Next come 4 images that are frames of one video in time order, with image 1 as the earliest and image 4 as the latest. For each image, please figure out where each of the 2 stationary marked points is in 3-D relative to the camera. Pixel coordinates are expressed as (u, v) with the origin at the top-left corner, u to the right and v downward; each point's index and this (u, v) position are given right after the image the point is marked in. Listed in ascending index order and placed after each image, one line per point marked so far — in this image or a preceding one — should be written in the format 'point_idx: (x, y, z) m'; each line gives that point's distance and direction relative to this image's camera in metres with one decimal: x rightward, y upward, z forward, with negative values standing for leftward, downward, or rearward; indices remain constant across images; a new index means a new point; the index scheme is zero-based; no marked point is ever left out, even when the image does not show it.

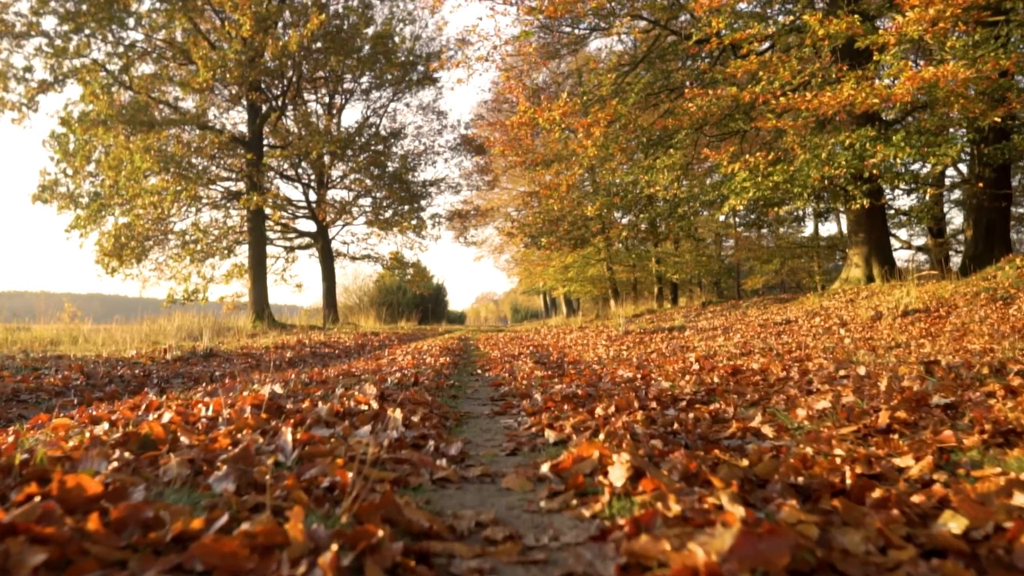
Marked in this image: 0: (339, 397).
0: (-0.9, -0.5, +3.5) m
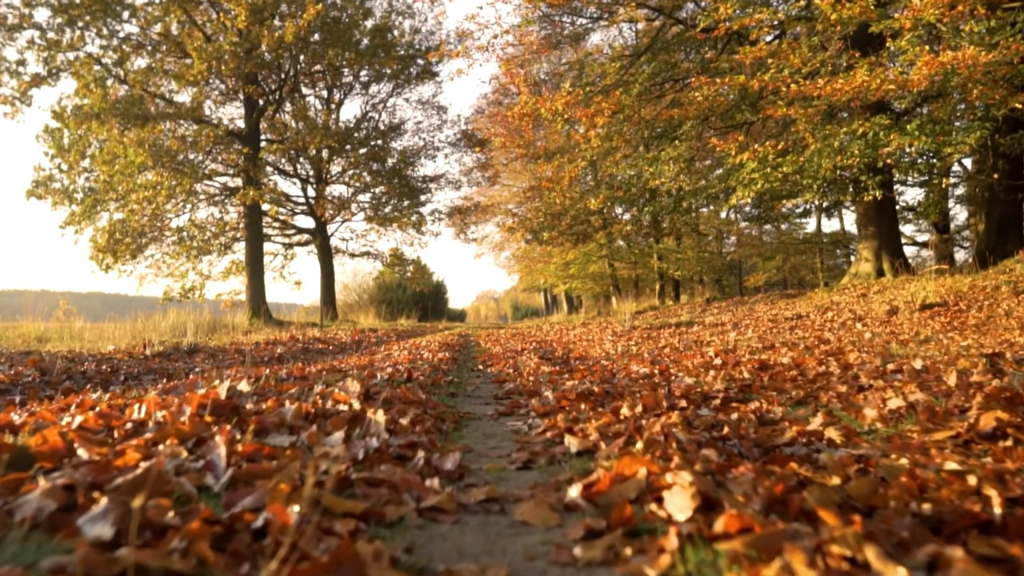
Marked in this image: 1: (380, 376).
0: (-0.8, -0.5, +2.9) m
1: (-0.7, -0.5, +3.9) m
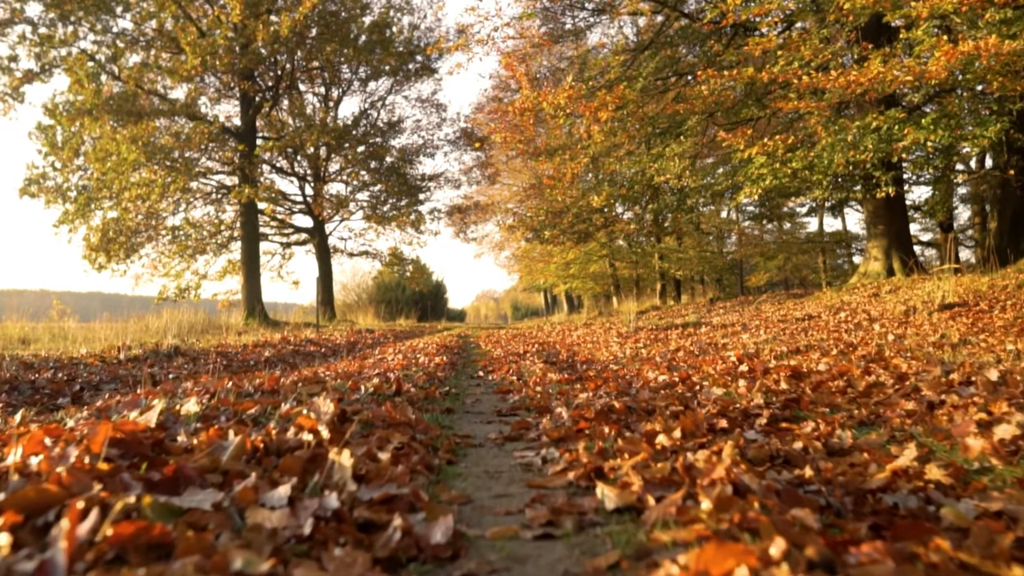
0: (-0.8, -0.4, +2.4) m
1: (-0.7, -0.5, +3.4) m
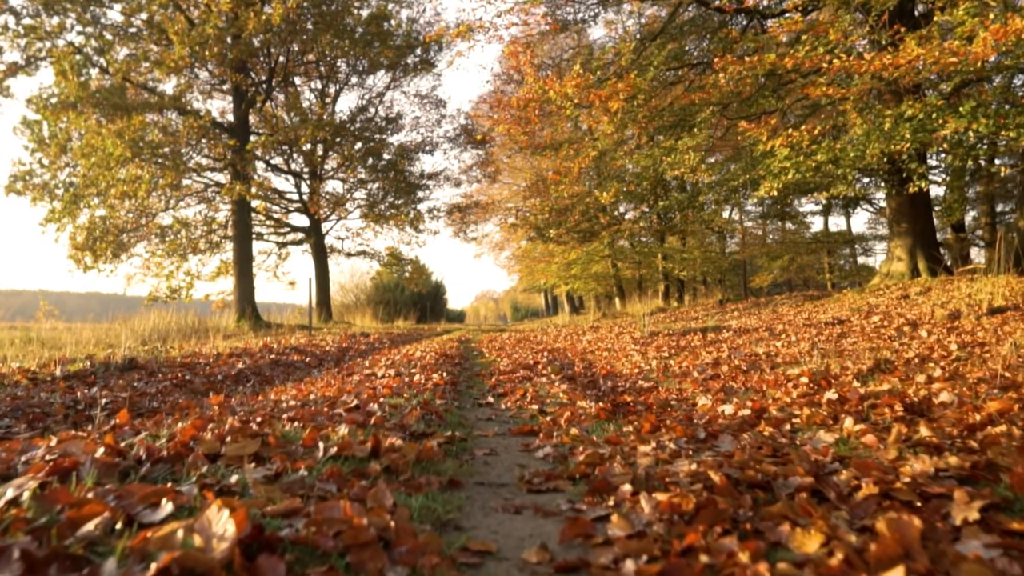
0: (-0.7, -0.5, +1.2) m
1: (-0.6, -0.5, +2.2) m
